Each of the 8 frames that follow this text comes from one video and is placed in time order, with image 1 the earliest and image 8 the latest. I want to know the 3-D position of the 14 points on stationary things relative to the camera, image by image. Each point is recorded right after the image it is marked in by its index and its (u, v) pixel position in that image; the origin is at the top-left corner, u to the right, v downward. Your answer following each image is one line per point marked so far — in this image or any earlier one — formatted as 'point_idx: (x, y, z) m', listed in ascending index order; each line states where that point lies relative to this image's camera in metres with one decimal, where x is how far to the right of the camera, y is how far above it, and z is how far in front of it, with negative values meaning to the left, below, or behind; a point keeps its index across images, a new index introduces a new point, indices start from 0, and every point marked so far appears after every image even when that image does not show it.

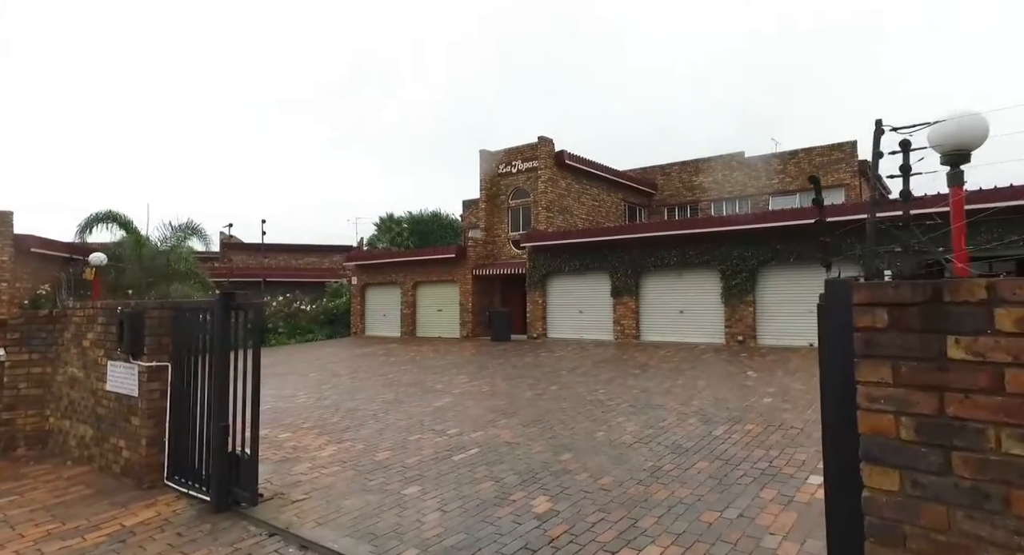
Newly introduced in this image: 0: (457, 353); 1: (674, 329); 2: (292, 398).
0: (-1.5, -2.2, +16.4) m
1: (+4.3, -1.4, +15.8) m
2: (-4.0, -2.2, +10.6) m
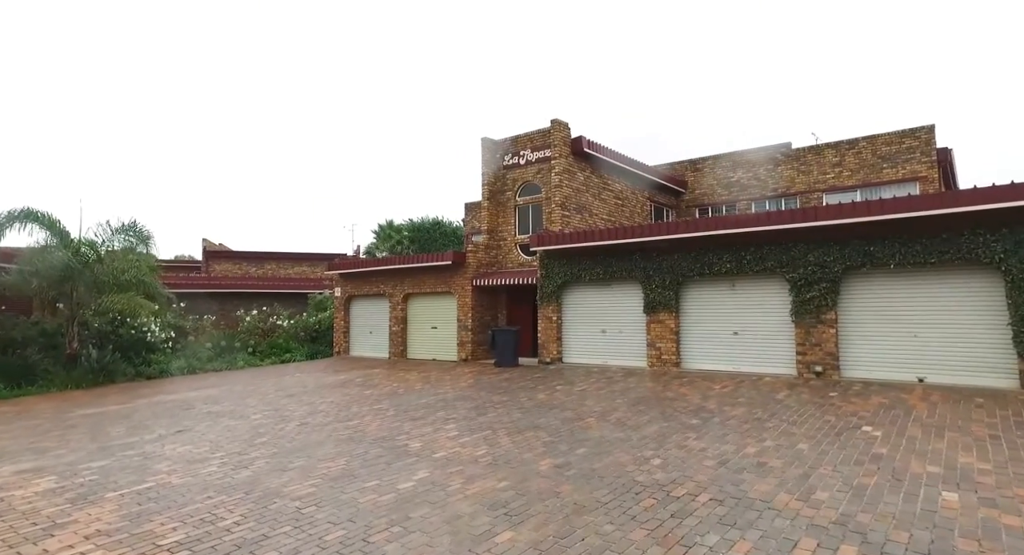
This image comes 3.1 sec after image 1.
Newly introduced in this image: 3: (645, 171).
0: (-1.3, -2.4, +13.0) m
1: (+4.5, -1.6, +12.4) m
2: (-3.9, -2.3, +7.3) m
3: (+4.4, +3.5, +19.2) m
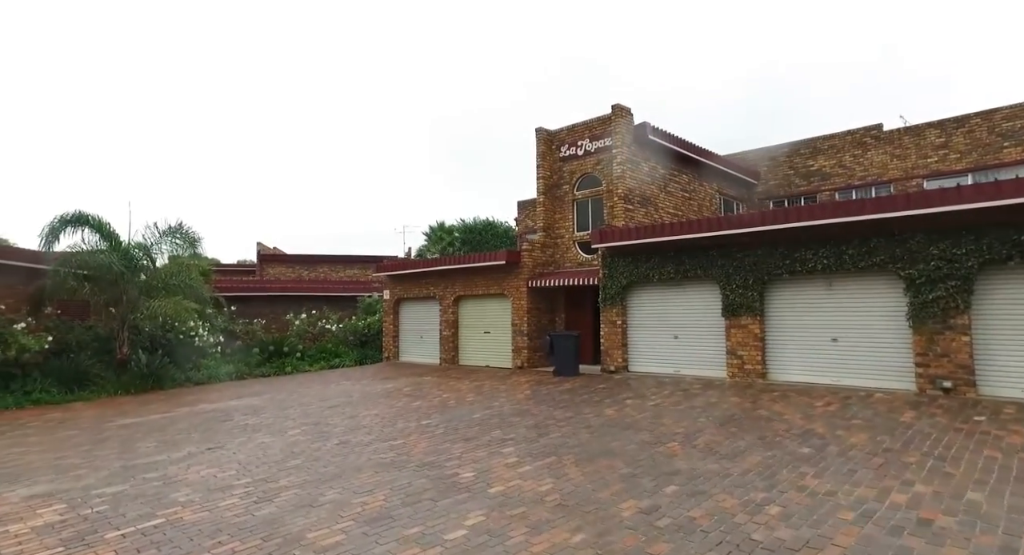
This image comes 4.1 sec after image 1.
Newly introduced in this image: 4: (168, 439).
0: (-0.1, -2.4, +11.8) m
1: (+5.7, -1.6, +10.7) m
2: (-3.1, -2.3, +6.3) m
3: (+6.1, +3.5, +17.5) m
4: (-5.5, -2.6, +9.5) m
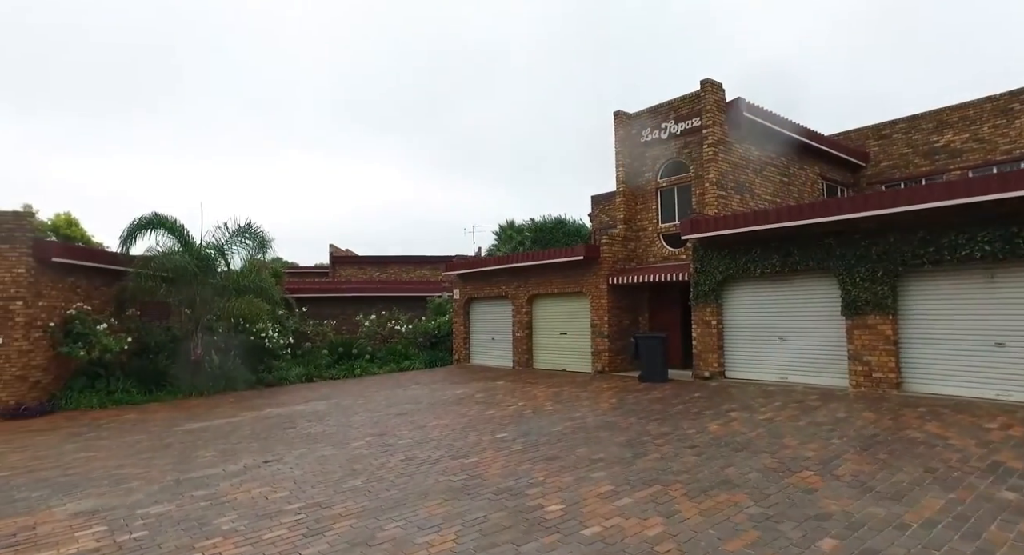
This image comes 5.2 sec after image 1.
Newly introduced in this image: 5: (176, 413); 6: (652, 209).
0: (+1.4, -2.3, +10.6) m
1: (+7.0, -1.5, +8.8) m
2: (-2.3, -2.3, +5.5) m
3: (+8.1, +3.6, +15.5) m
4: (-4.2, -2.6, +8.9) m
5: (-7.4, -3.0, +12.9) m
6: (+3.6, +1.8, +15.3) m
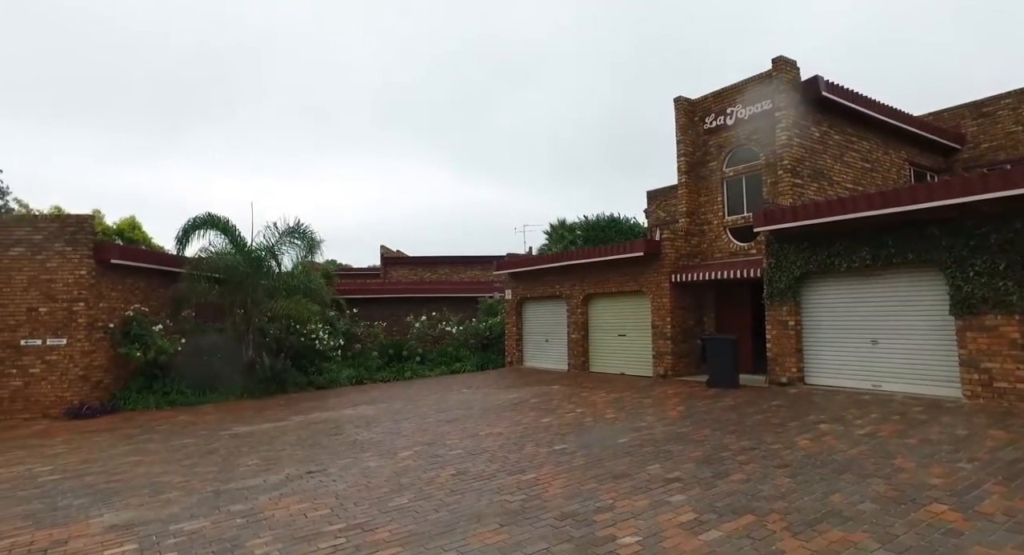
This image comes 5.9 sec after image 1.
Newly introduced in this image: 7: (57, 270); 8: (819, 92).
0: (+2.3, -2.3, +9.7) m
1: (+7.8, -1.3, +7.4) m
2: (-1.7, -2.2, +4.9) m
3: (+9.4, +3.7, +14.0) m
4: (-3.4, -2.5, +8.4) m
5: (-6.2, -3.0, +12.7) m
6: (+4.9, +1.9, +14.2) m
7: (-10.8, +0.2, +14.0) m
8: (+6.4, +3.9, +12.2) m
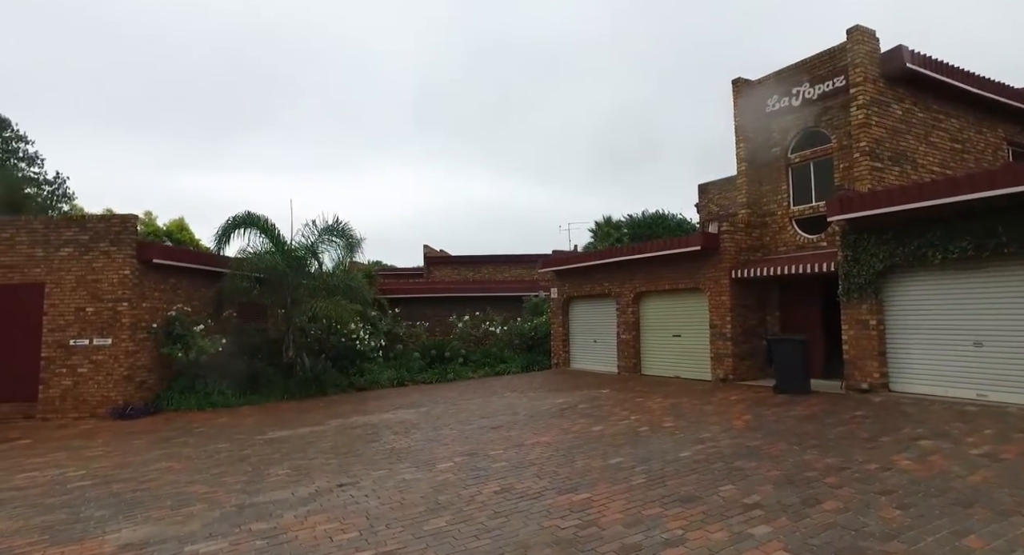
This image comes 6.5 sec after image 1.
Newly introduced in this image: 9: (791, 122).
0: (+3.1, -2.2, +8.7) m
1: (+8.3, -1.2, +6.0) m
2: (-1.4, -2.2, +4.2) m
3: (+10.4, +3.9, +12.5) m
4: (-2.8, -2.5, +7.9) m
5: (-5.2, -3.0, +12.4) m
6: (+6.0, +2.0, +13.0) m
7: (-9.7, +0.2, +14.0) m
8: (+7.3, +4.0, +11.0) m
9: (+6.1, +3.4, +12.8) m
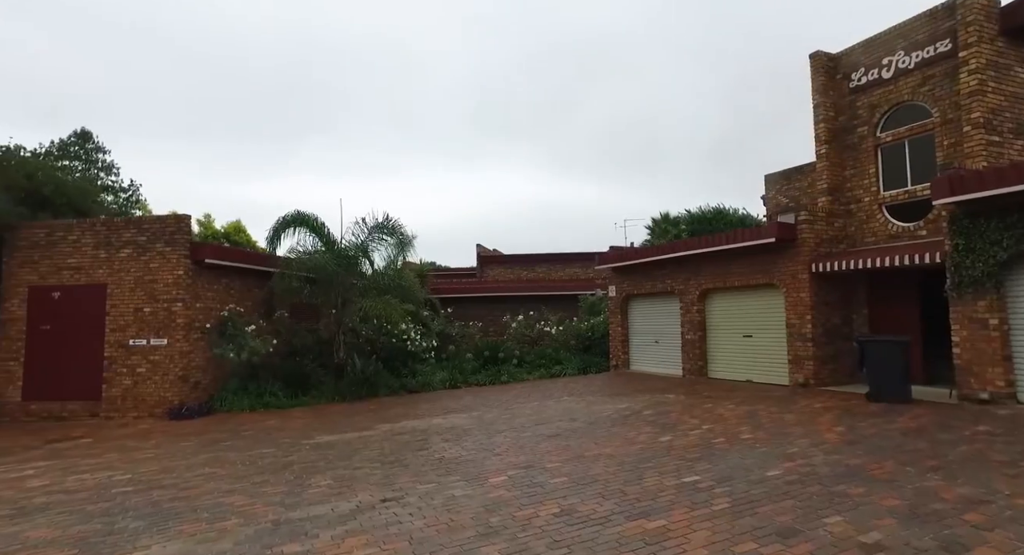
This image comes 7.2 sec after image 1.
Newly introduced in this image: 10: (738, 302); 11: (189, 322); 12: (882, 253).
0: (+3.9, -2.1, +7.6) m
1: (+8.8, -1.1, +4.5) m
2: (-1.0, -2.1, +3.6) m
3: (+11.4, +4.0, +10.7) m
4: (-2.0, -2.4, +7.4) m
5: (-4.0, -2.9, +12.1) m
6: (+7.1, +2.1, +11.6) m
7: (-8.4, +0.2, +14.0) m
8: (+8.2, +4.1, +9.5) m
9: (+7.2, +3.5, +11.5) m
10: (+5.2, -0.6, +13.5) m
11: (-7.7, -1.1, +14.0) m
12: (+6.6, +0.4, +10.5) m
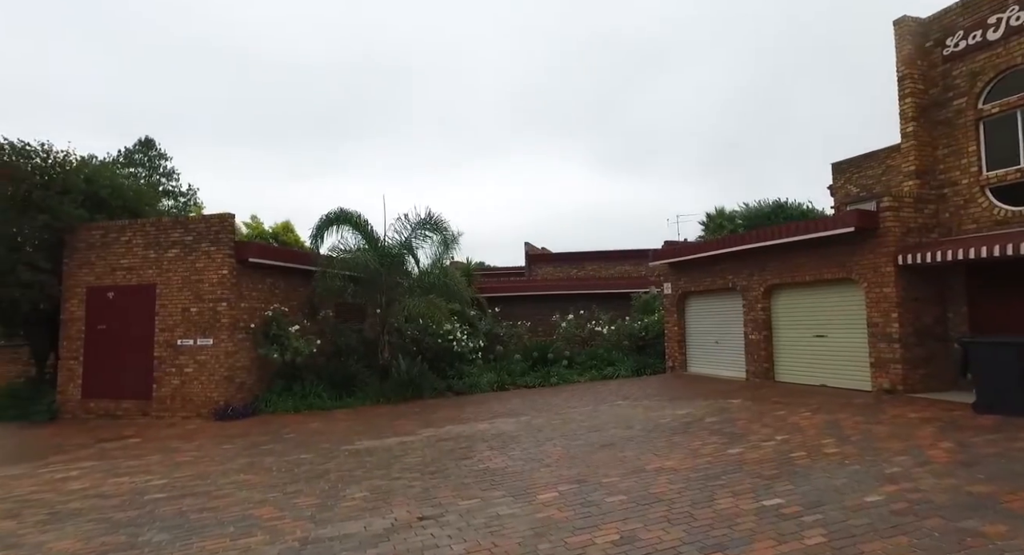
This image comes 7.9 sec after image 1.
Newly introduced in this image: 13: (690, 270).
0: (+4.4, -2.0, +6.6) m
1: (+9.1, -0.9, +3.0) m
2: (-0.7, -2.1, +2.9) m
3: (+12.2, +4.2, +9.0) m
4: (-1.4, -2.4, +6.8) m
5: (-3.0, -2.9, +11.6) m
6: (+8.0, +2.2, +10.3) m
7: (-7.3, +0.2, +14.0) m
8: (+8.9, +4.3, +8.1) m
9: (+8.0, +3.6, +10.1) m
10: (+6.2, -0.4, +12.3) m
11: (-6.6, -1.1, +13.9) m
12: (+7.4, +0.5, +9.2) m
13: (+4.7, +0.2, +15.6) m
